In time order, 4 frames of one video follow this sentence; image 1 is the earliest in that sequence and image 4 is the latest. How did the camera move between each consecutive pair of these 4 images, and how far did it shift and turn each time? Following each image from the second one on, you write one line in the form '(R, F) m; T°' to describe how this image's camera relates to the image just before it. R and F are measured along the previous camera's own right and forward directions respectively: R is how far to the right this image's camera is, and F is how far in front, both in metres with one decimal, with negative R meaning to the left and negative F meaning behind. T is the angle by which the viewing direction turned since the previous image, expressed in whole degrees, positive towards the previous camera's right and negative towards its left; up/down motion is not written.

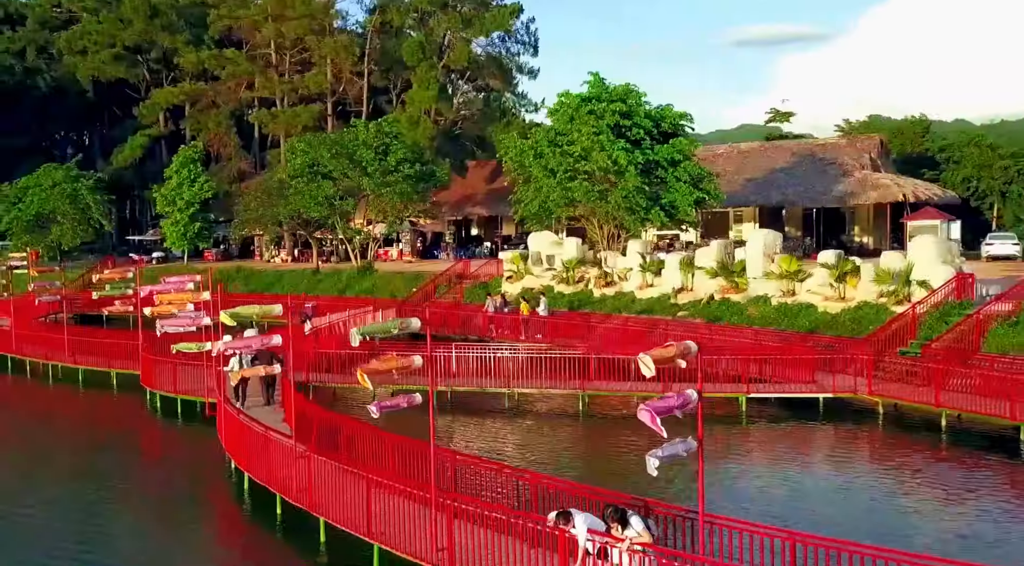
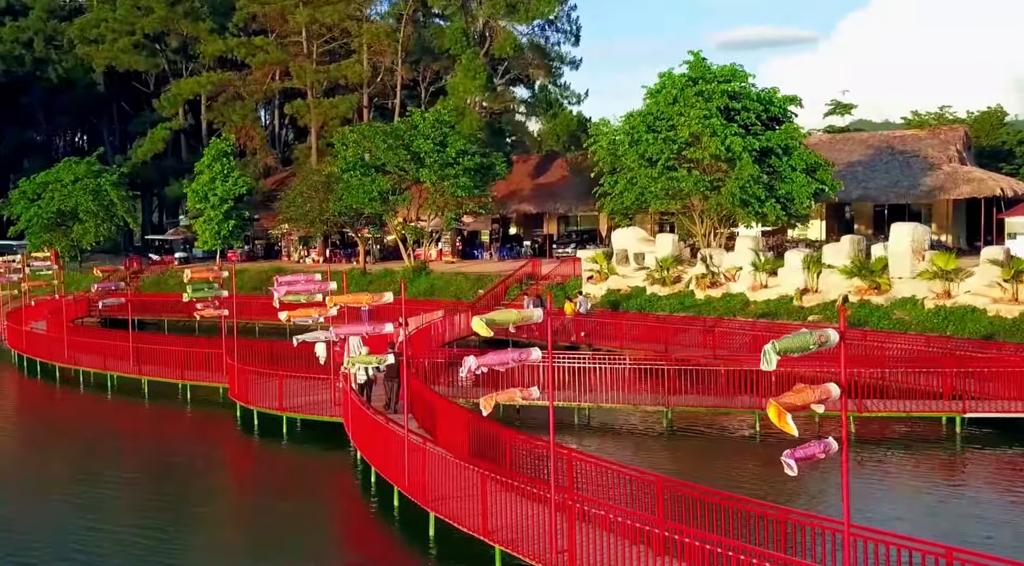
(-3.5, +4.1) m; +1°
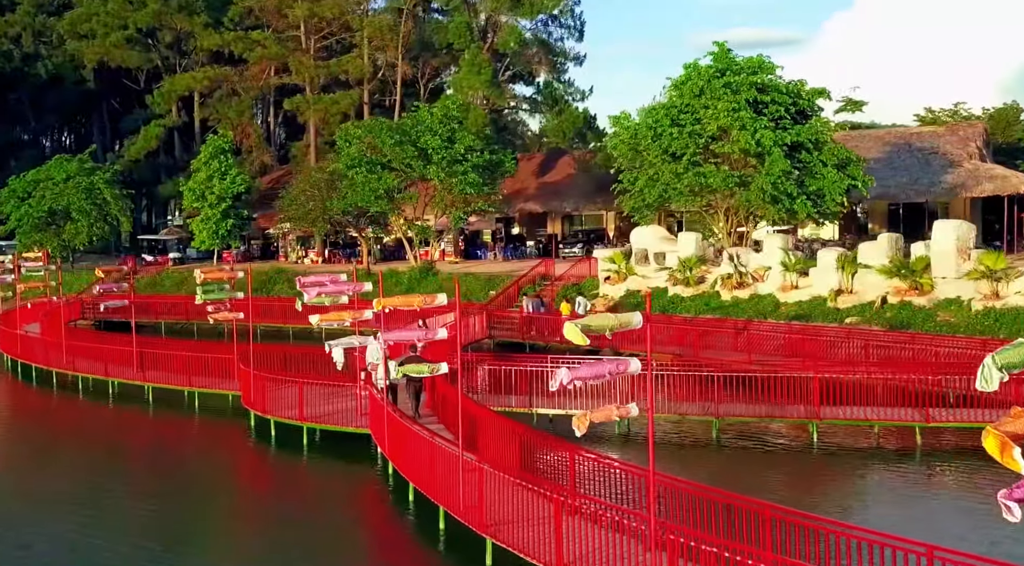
(-0.9, +1.7) m; +1°
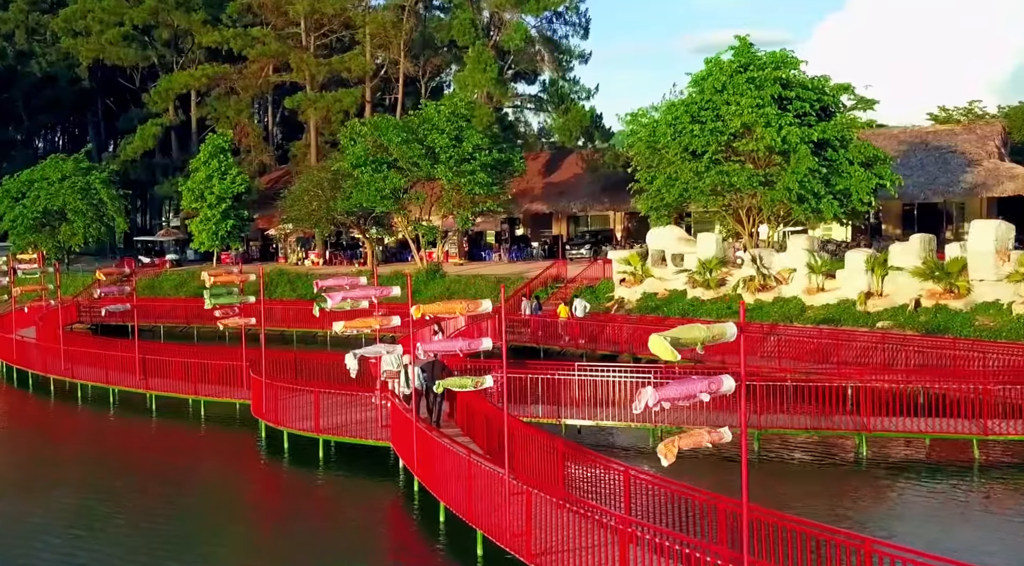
(-0.6, +1.4) m; 0°
